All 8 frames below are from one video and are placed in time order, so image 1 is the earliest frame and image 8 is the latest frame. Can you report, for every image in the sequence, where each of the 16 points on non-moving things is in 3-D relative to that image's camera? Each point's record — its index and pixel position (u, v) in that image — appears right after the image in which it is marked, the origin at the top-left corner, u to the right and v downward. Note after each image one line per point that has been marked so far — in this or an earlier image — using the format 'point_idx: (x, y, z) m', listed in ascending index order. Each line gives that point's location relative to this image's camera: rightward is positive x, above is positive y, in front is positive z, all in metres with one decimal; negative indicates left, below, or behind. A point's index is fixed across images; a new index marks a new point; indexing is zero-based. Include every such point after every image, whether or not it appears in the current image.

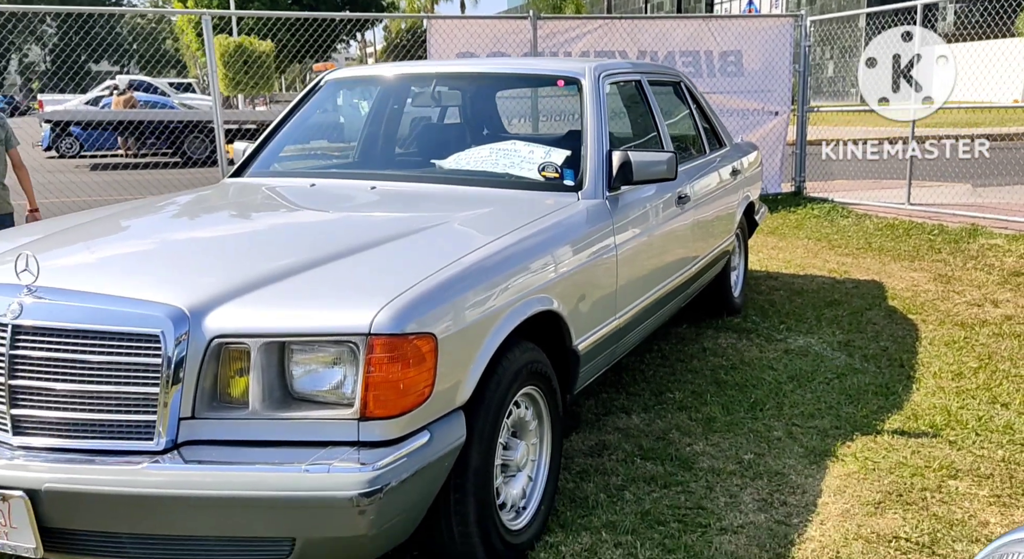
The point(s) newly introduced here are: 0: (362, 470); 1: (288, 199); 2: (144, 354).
0: (-0.4, -0.5, +2.4) m
1: (-1.0, +0.4, +4.2) m
2: (-0.9, -0.2, +2.5) m
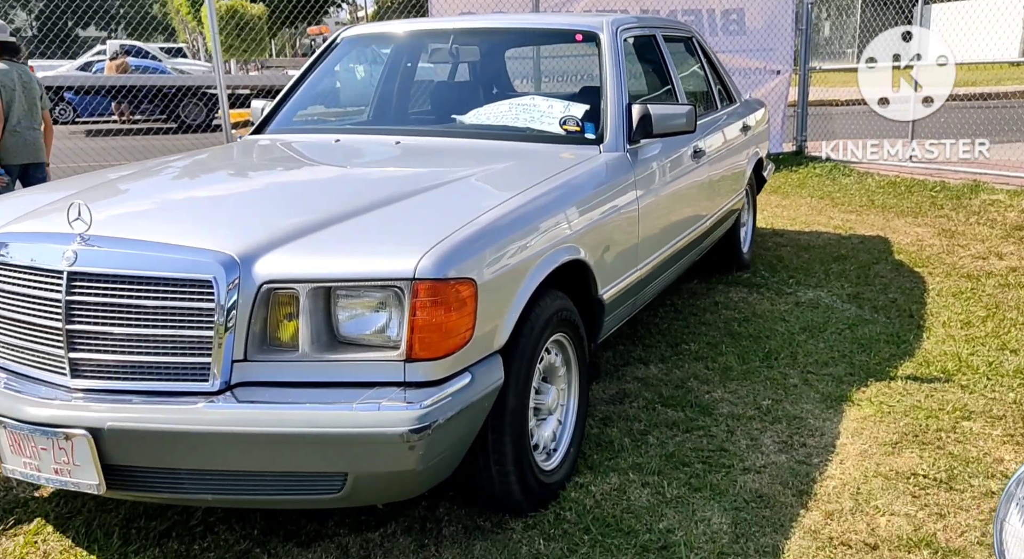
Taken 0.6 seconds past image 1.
0: (-0.3, -0.3, +2.5) m
1: (-0.9, +0.6, +4.2) m
2: (-0.8, -0.1, +2.6) m
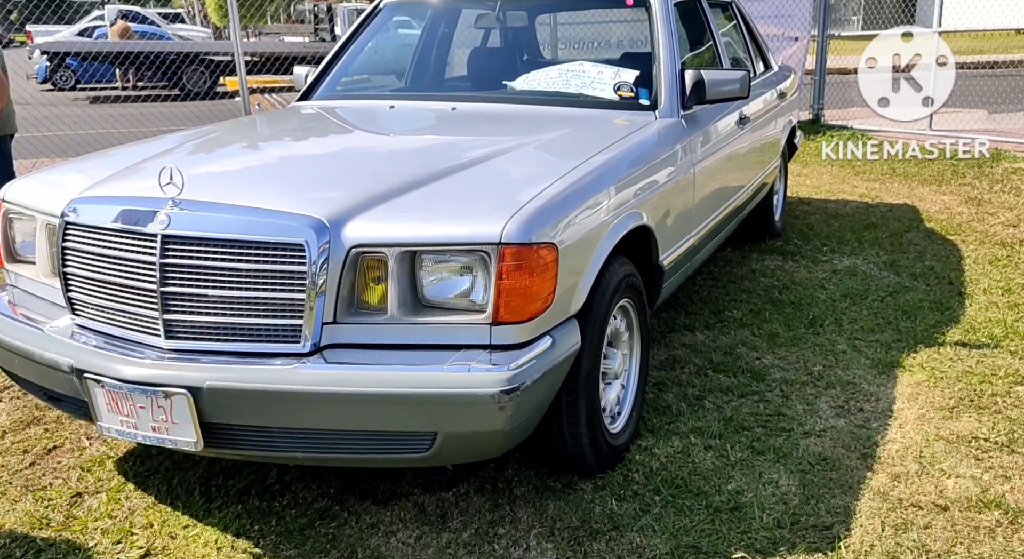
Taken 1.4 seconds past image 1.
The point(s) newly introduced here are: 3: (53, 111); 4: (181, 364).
0: (0.0, -0.2, +2.5) m
1: (-0.7, +0.7, +4.2) m
2: (-0.6, 0.0, +2.6) m
3: (-8.4, +3.1, +17.2) m
4: (-0.9, -0.2, +2.6) m
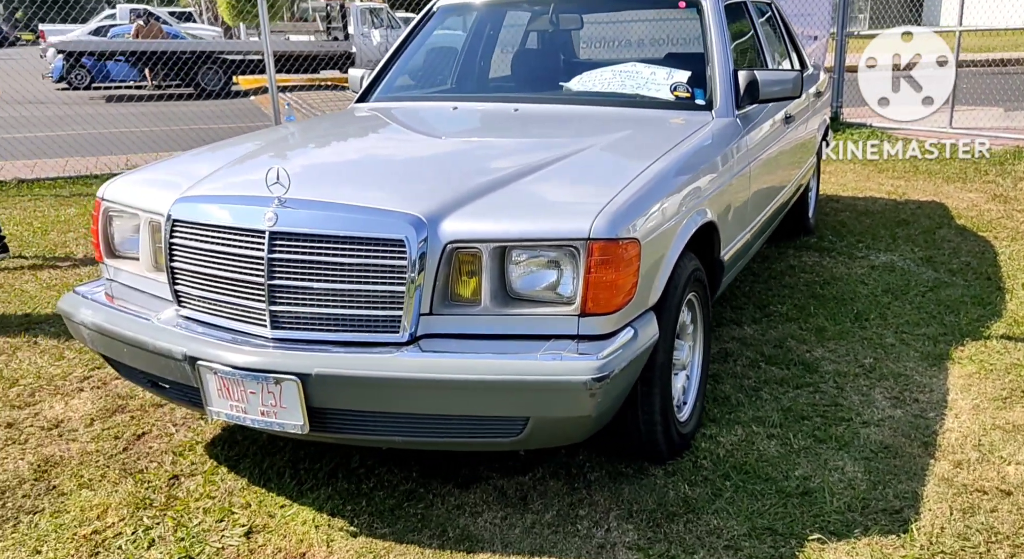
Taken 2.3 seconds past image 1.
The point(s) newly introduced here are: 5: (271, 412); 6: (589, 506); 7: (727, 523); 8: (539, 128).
0: (+0.2, -0.2, +2.7) m
1: (-0.4, +0.7, +4.4) m
2: (-0.3, +0.1, +2.7) m
3: (-8.0, +3.1, +17.4) m
4: (-0.6, -0.2, +2.8) m
5: (-0.7, -0.4, +2.8) m
6: (+0.3, -0.7, +3.1) m
7: (+0.7, -0.8, +2.9) m
8: (+0.1, +0.7, +4.1) m
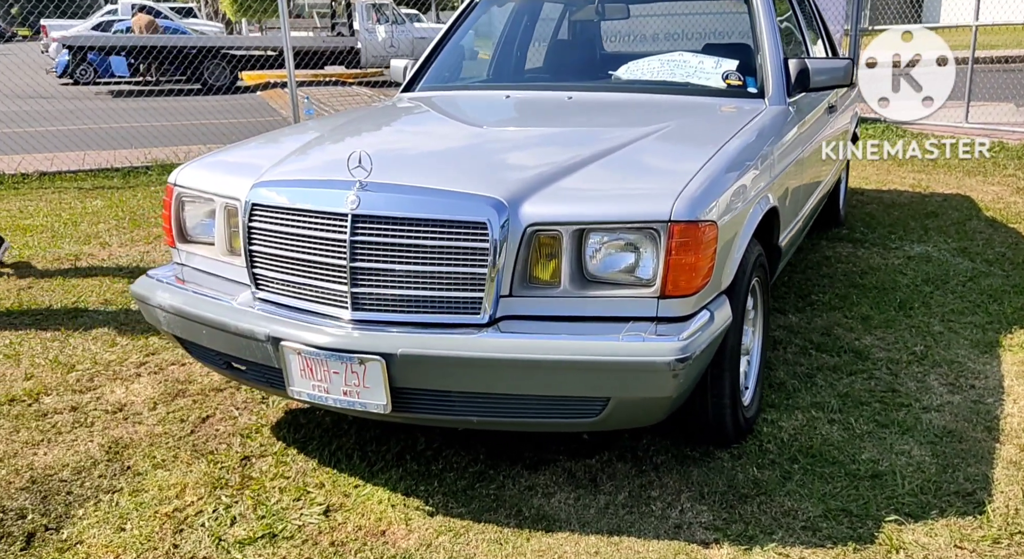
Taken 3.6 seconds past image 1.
0: (+0.5, -0.2, +2.7) m
1: (-0.1, +0.8, +4.4) m
2: (-0.1, +0.1, +2.8) m
3: (-7.7, +3.2, +17.5) m
4: (-0.4, -0.2, +2.8) m
5: (-0.5, -0.3, +2.8) m
6: (+0.5, -0.7, +3.1) m
7: (+0.9, -0.7, +3.0) m
8: (+0.4, +0.7, +4.2) m
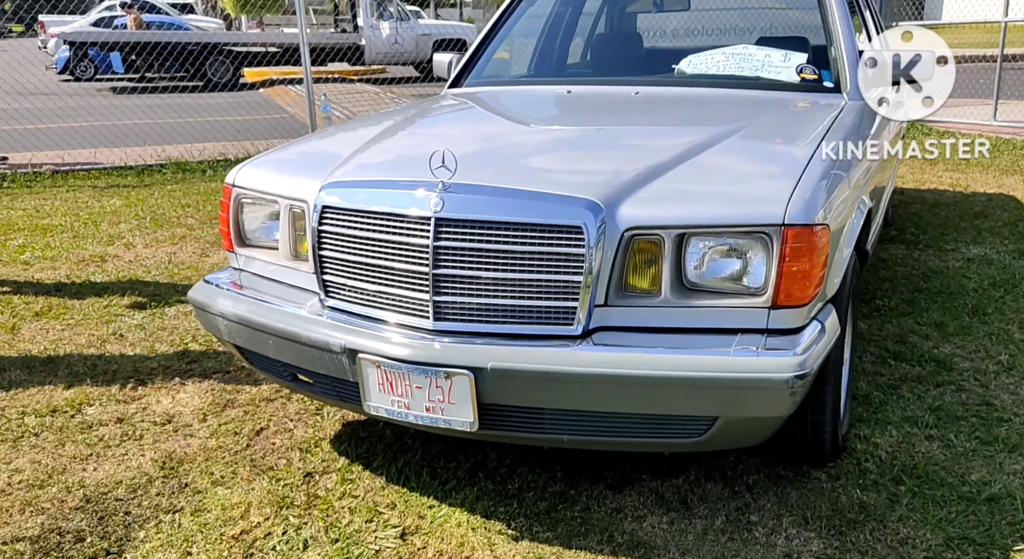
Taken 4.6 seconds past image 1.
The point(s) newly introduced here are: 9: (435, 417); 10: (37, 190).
0: (+0.7, -0.2, +2.5) m
1: (+0.1, +0.8, +4.2) m
2: (+0.2, +0.1, +2.6) m
3: (-7.4, +3.3, +17.3) m
4: (-0.1, -0.2, +2.6) m
5: (-0.2, -0.4, +2.6) m
6: (+0.7, -0.7, +2.9) m
7: (+1.2, -0.7, +2.8) m
8: (+0.6, +0.7, +3.9) m
9: (-0.2, -0.4, +2.7) m
10: (-5.1, +1.0, +10.1) m
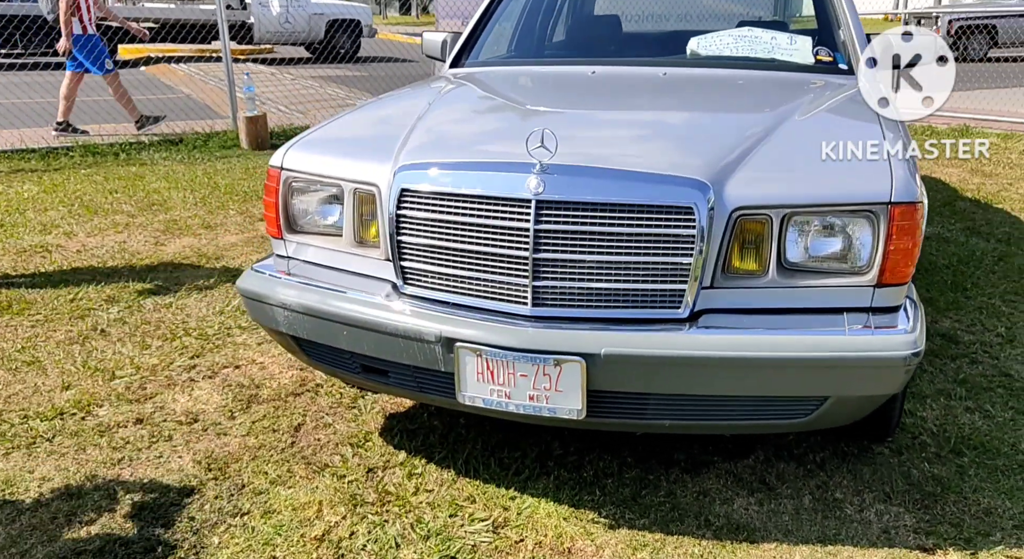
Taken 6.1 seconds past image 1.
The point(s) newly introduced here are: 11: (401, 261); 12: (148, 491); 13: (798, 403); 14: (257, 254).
0: (+1.0, -0.1, +2.5) m
1: (+0.2, +0.8, +4.1) m
2: (+0.4, +0.1, +2.5) m
3: (-8.9, +3.4, +16.1) m
4: (+0.2, -0.1, +2.5) m
5: (+0.1, -0.3, +2.5) m
6: (+1.0, -0.6, +2.9) m
7: (+1.4, -0.7, +2.8) m
8: (+0.7, +0.8, +3.9) m
9: (+0.1, -0.3, +2.6) m
10: (-5.7, +1.0, +9.3) m
11: (-0.3, +0.1, +2.8) m
12: (-1.1, -0.7, +2.9) m
13: (+0.8, -0.3, +2.6) m
14: (-1.5, +0.1, +5.5) m
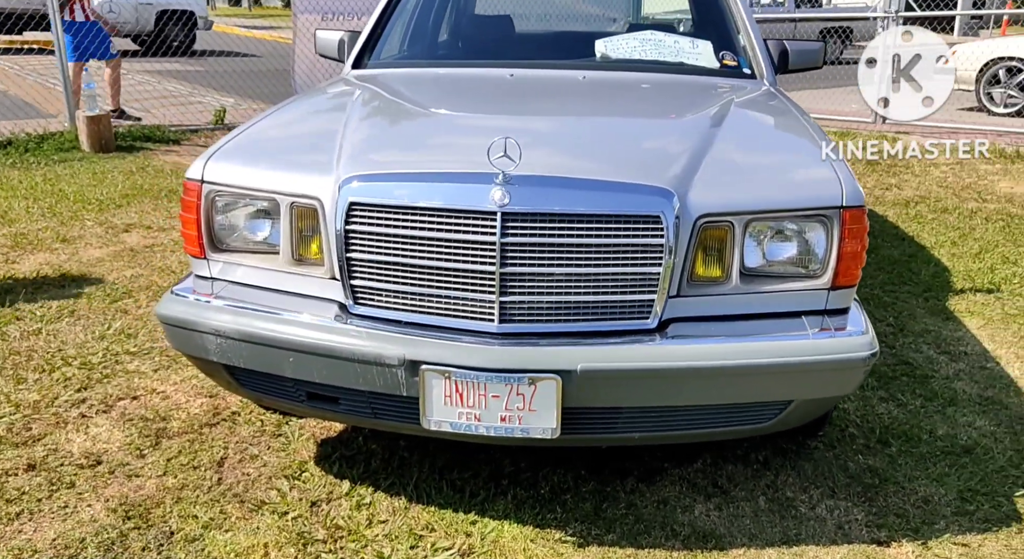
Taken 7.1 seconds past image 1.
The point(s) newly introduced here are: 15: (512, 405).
0: (+0.9, -0.1, +2.6) m
1: (-0.2, +0.8, +4.0) m
2: (+0.4, +0.1, +2.5) m
3: (-11.3, +3.1, +14.2) m
4: (+0.1, -0.2, +2.4) m
5: (0.0, -0.4, +2.4) m
6: (+0.9, -0.7, +3.0) m
7: (+1.3, -0.7, +3.0) m
8: (+0.4, +0.8, +3.9) m
9: (0.0, -0.4, +2.5) m
10: (-6.9, +0.8, +8.1) m
11: (-0.4, 0.0, +2.6) m
12: (-1.2, -0.7, +2.6) m
13: (+0.7, -0.4, +2.6) m
14: (-2.1, +0.1, +5.1) m
15: (0.0, -0.3, +2.4) m
